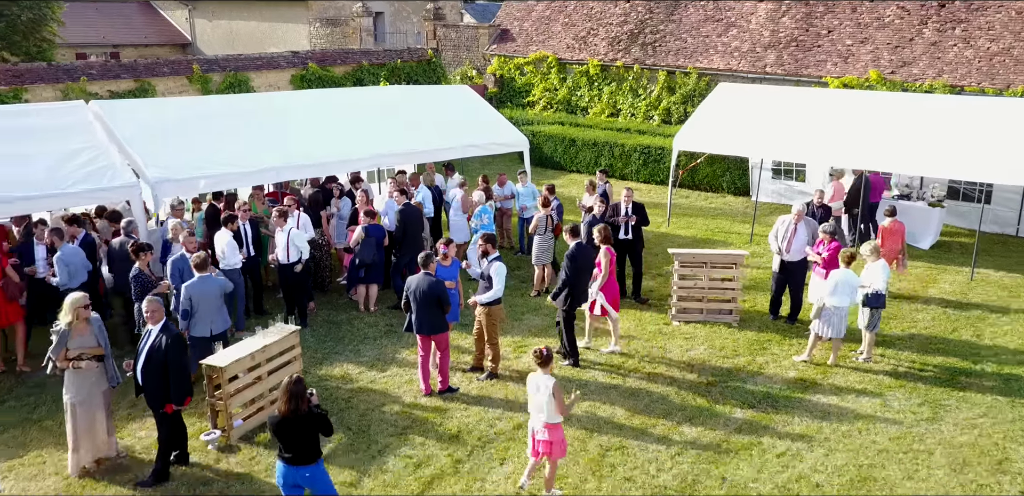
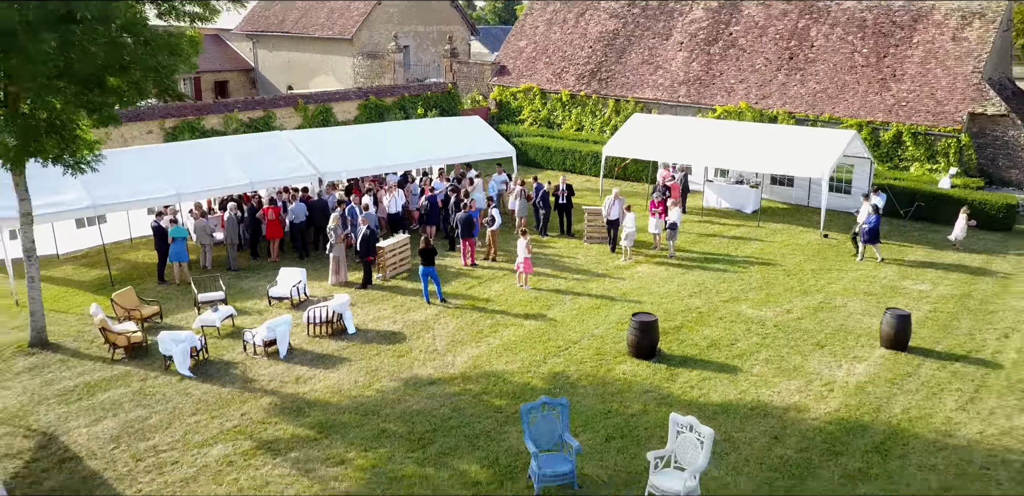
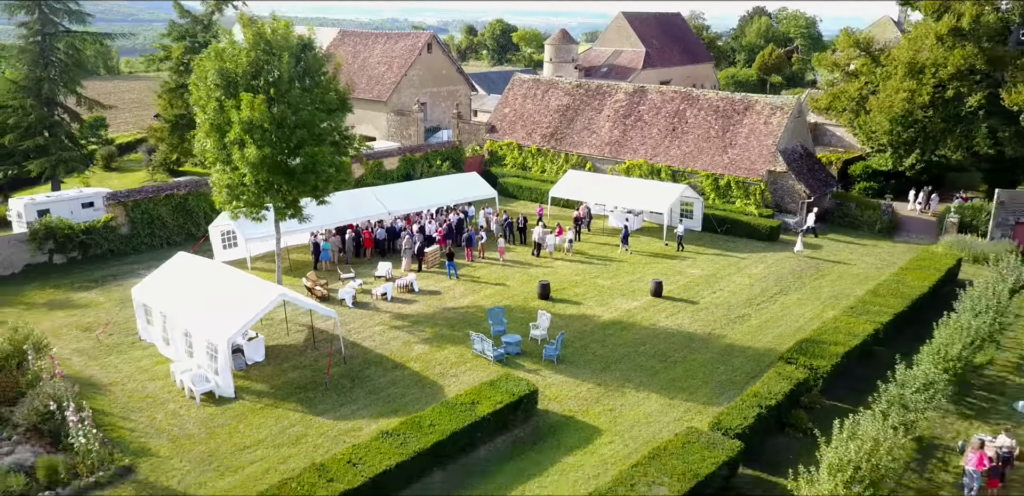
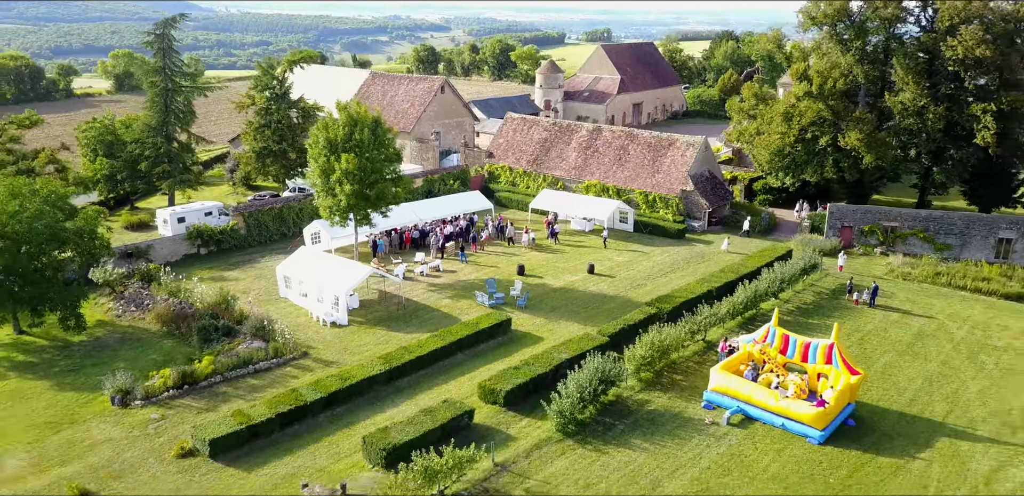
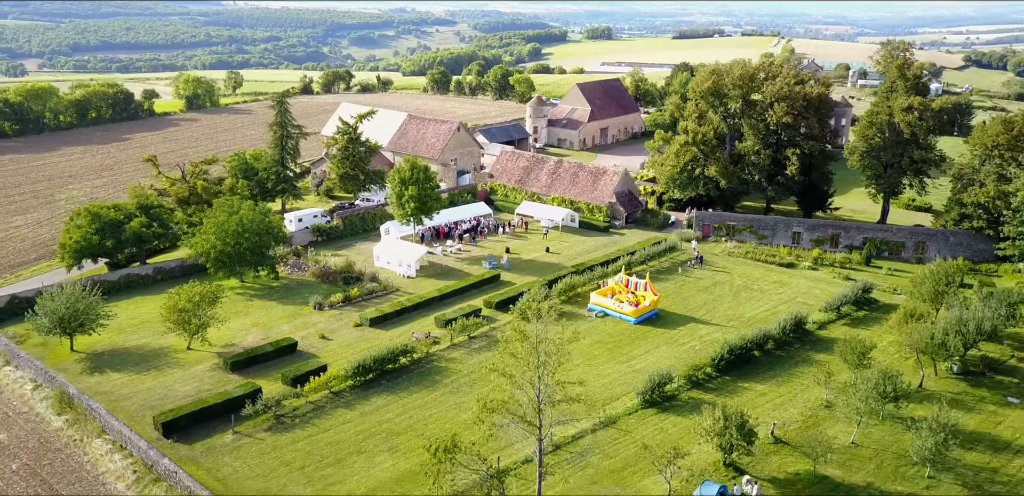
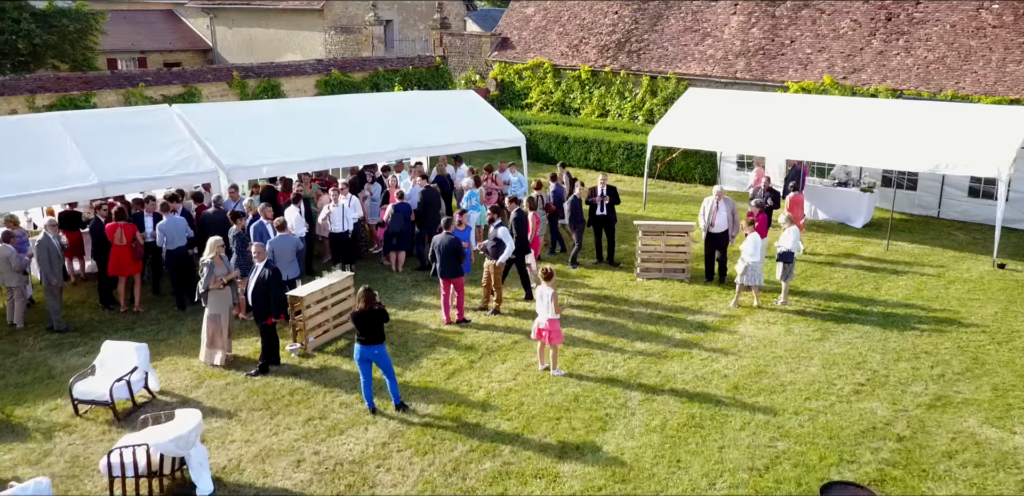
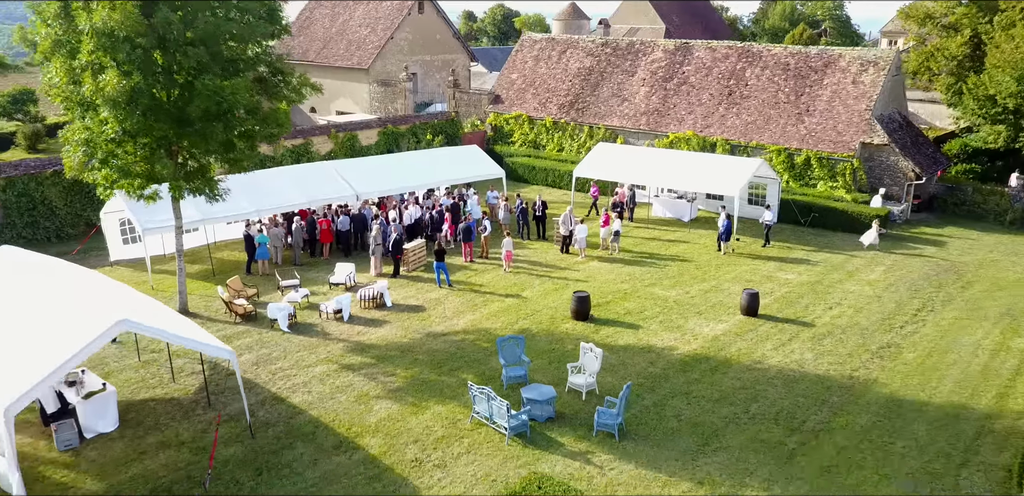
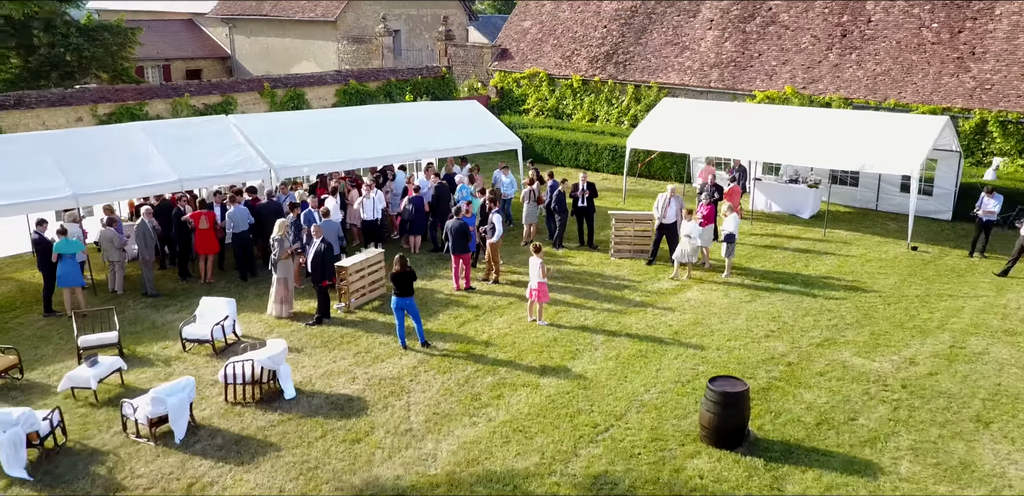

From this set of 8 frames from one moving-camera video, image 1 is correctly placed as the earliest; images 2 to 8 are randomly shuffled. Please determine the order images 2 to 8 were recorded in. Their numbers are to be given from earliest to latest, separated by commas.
6, 8, 2, 7, 3, 4, 5
